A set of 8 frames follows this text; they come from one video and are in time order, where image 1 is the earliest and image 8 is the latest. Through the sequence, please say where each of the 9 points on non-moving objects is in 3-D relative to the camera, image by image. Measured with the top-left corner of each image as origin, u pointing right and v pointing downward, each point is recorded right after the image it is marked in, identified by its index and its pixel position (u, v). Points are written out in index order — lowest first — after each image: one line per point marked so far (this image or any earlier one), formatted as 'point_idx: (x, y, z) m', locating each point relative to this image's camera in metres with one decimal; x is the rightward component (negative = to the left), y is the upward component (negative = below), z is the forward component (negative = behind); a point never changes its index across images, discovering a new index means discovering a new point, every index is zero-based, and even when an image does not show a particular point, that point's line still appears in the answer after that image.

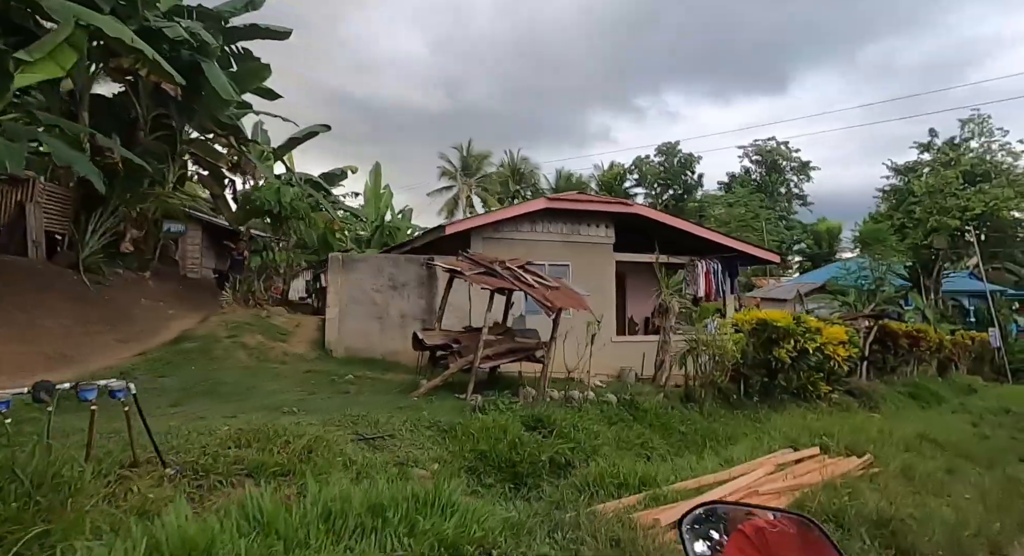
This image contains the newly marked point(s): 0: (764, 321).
0: (+2.9, -0.5, +7.4) m
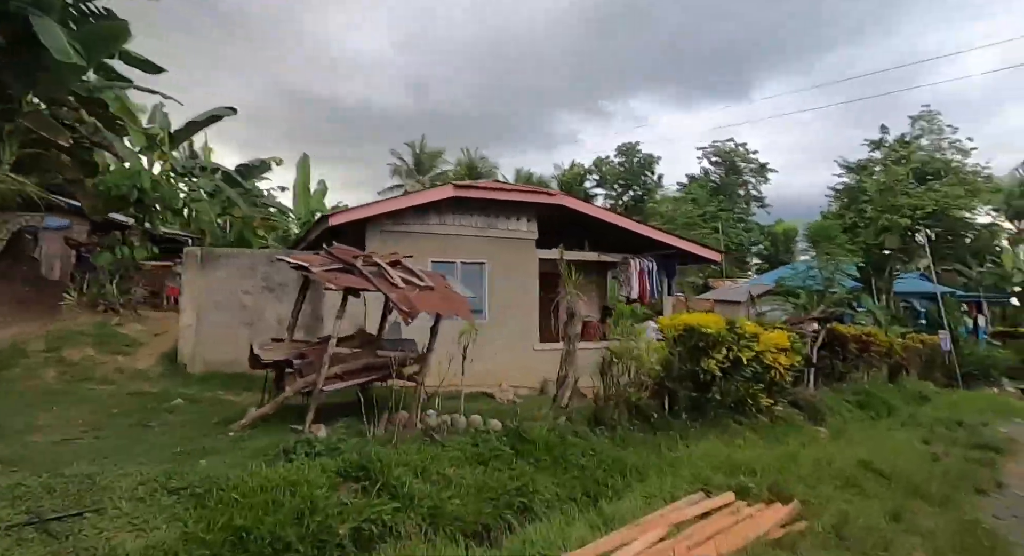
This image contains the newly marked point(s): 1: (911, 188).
0: (+1.8, -0.5, +6.5) m
1: (+11.5, +2.6, +18.5) m
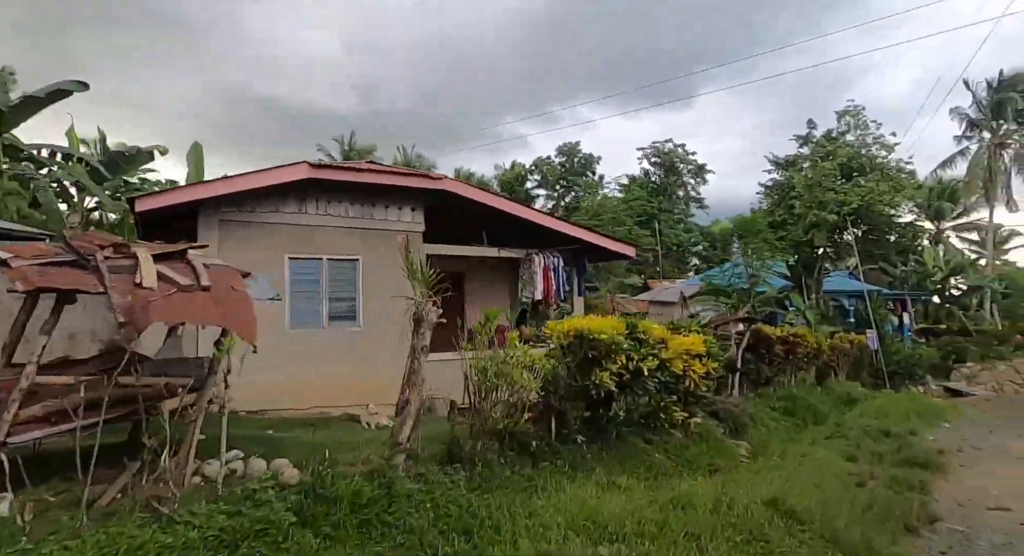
0: (+0.6, -0.5, +5.5) m
1: (+9.2, +2.7, +18.2) m
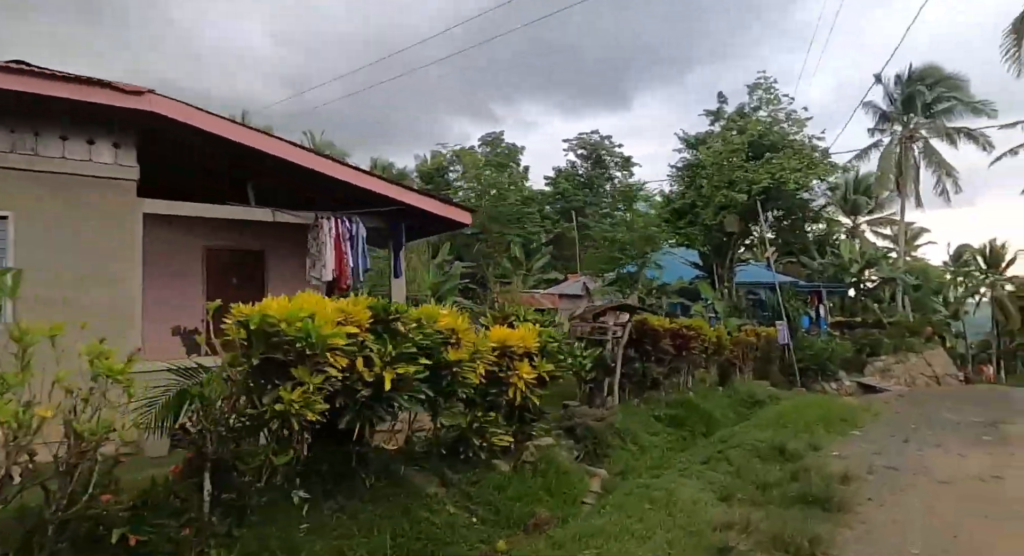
0: (-1.2, -0.2, +3.2) m
1: (+6.1, +3.0, +16.7) m
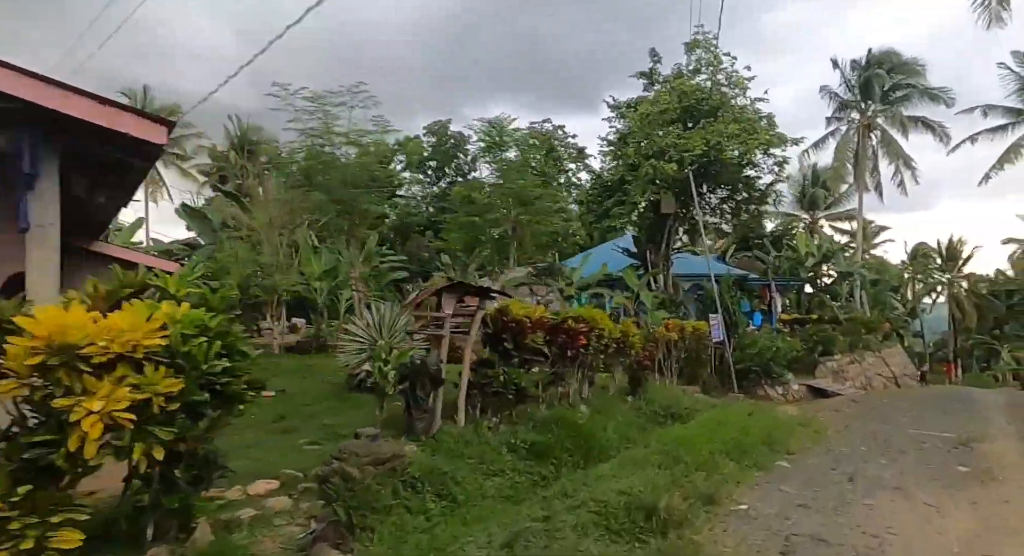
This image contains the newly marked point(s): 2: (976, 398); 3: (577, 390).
0: (-2.9, +0.1, +0.5) m
1: (+3.8, +3.3, +14.4) m
2: (+12.8, -3.3, +17.9) m
3: (+0.9, -1.4, +8.2) m
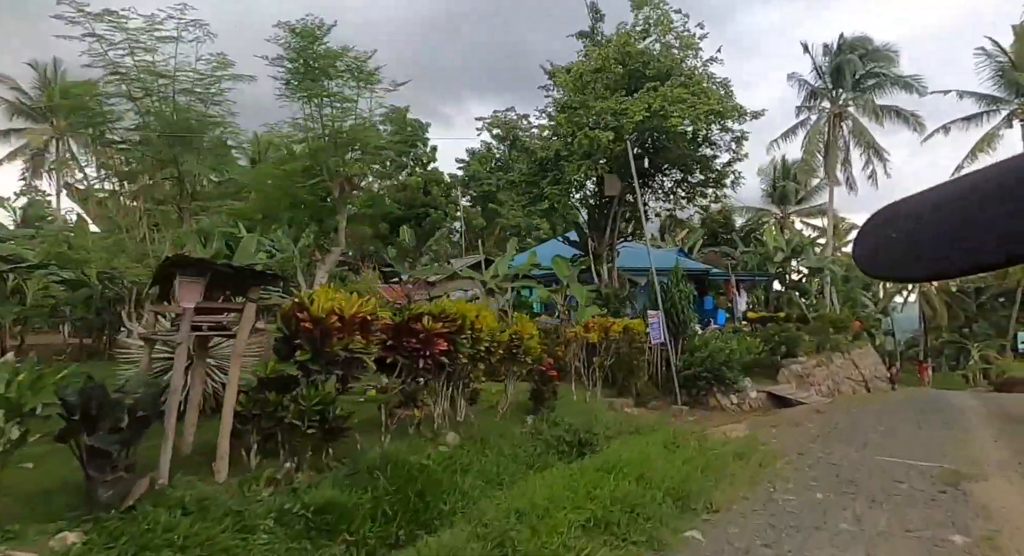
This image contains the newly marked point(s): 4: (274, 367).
0: (-4.2, +0.2, -1.7) m
1: (+2.1, +3.5, +12.3) m
2: (+11.0, -3.2, +16.2) m
3: (-0.6, -1.2, +6.0) m
4: (-1.7, -0.7, +4.7) m
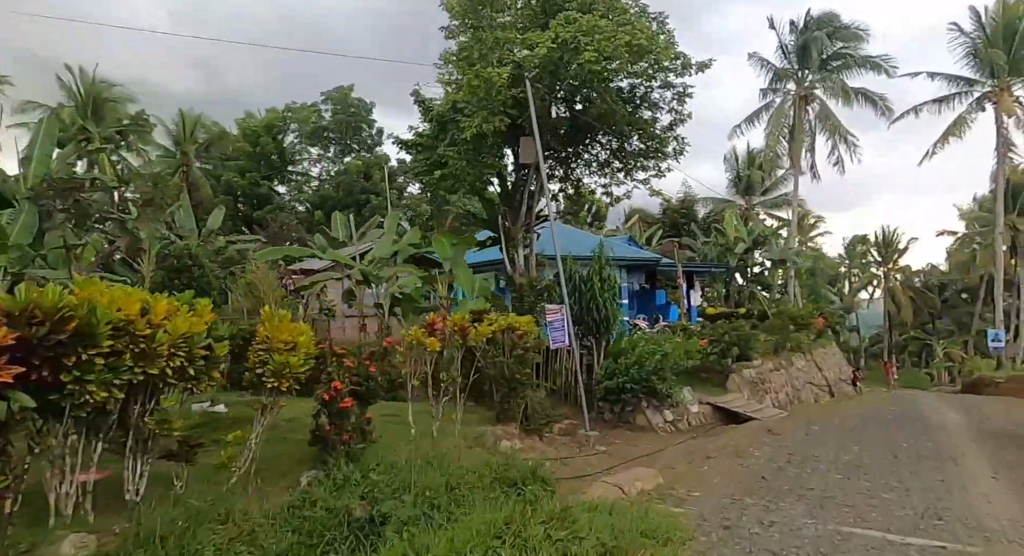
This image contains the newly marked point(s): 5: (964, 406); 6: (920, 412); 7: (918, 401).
0: (-5.5, +0.3, -4.7) m
1: (+0.2, +3.7, +9.5) m
2: (+8.9, -3.0, +13.8) m
3: (-2.3, -1.1, +3.2) m
4: (-3.3, -0.5, +1.8) m
5: (+12.9, -3.6, +18.3) m
6: (+9.6, -3.2, +15.2) m
7: (+12.4, -3.8, +19.6) m
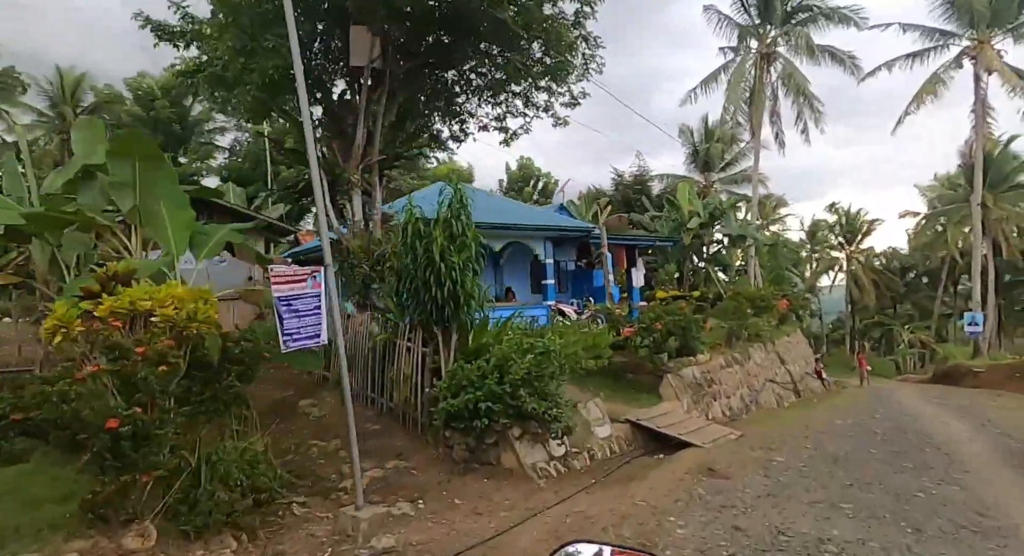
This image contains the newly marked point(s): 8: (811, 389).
0: (-6.9, +0.5, -9.1) m
1: (-2.0, +4.1, +5.3) m
2: (+6.5, -2.4, +10.2) m
3: (-4.1, -0.7, -1.0) m
4: (-5.0, -0.2, -2.5) m
5: (+10.3, -2.9, +14.9) m
6: (+7.2, -2.6, +11.6) m
7: (+9.8, -3.1, +16.2) m
8: (+8.5, -3.1, +18.2) m
